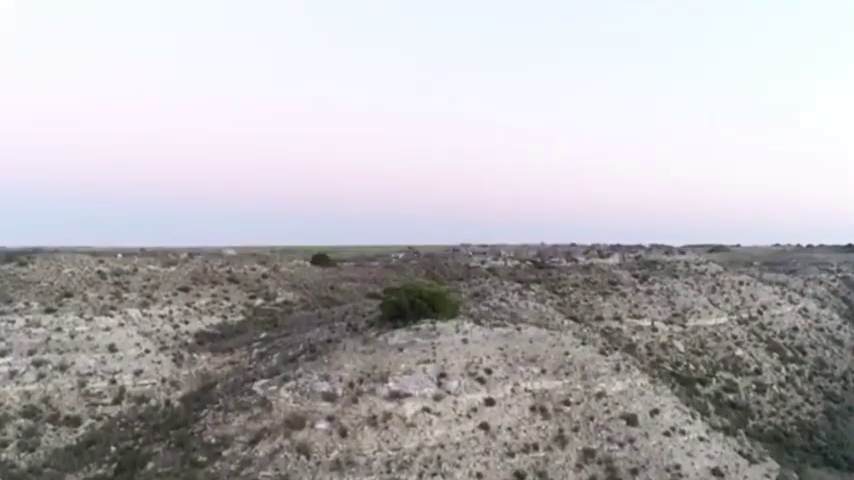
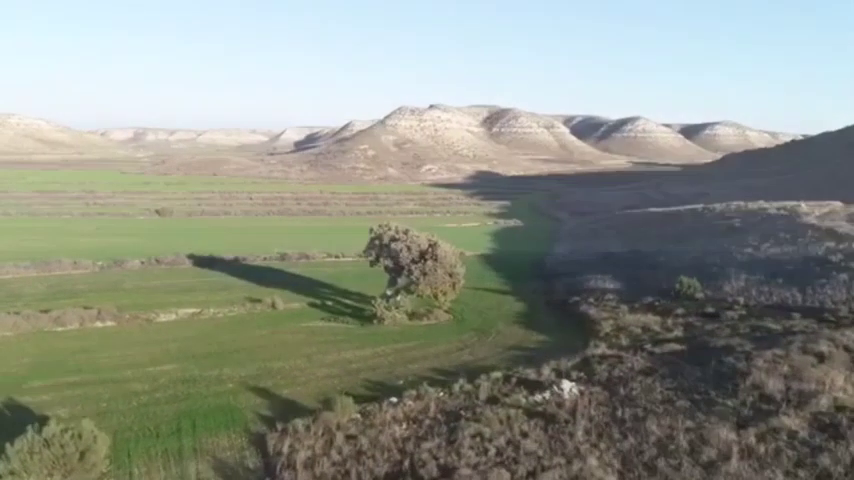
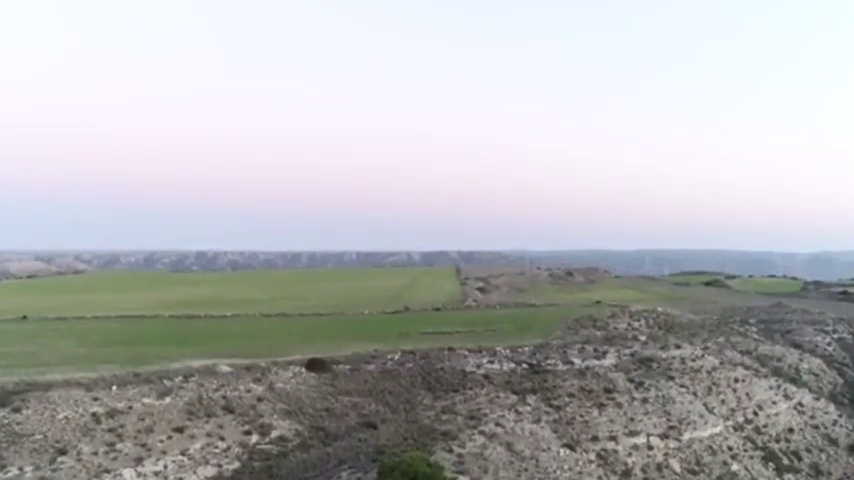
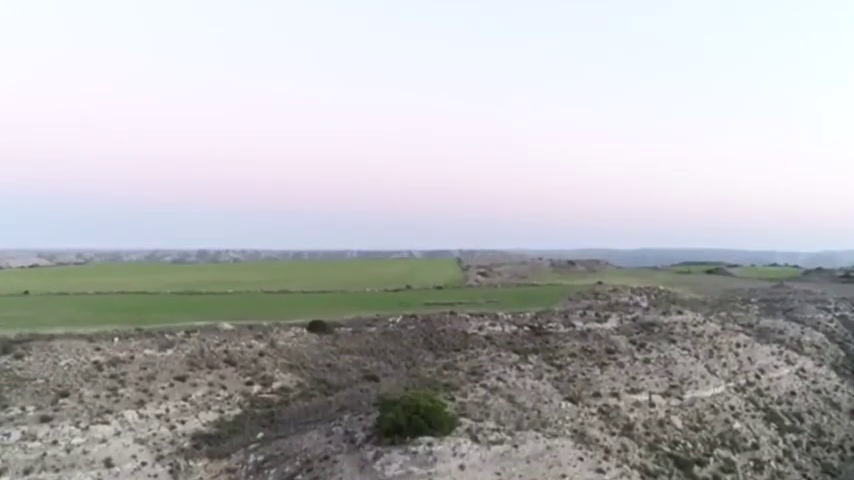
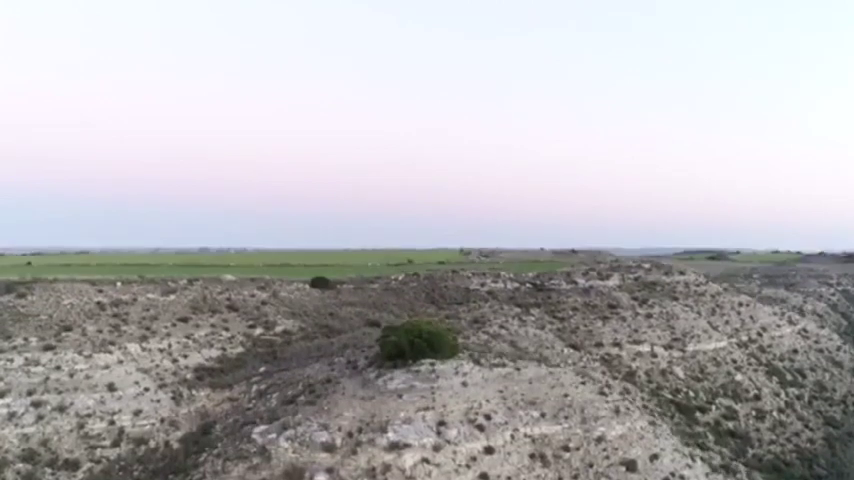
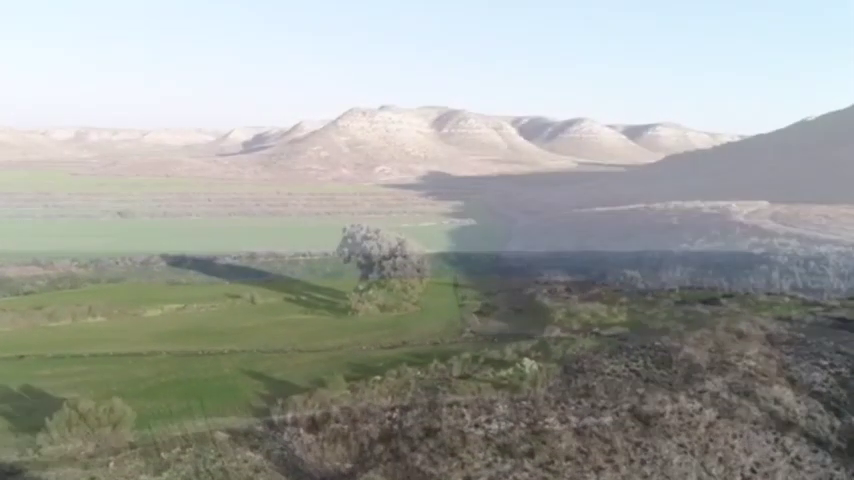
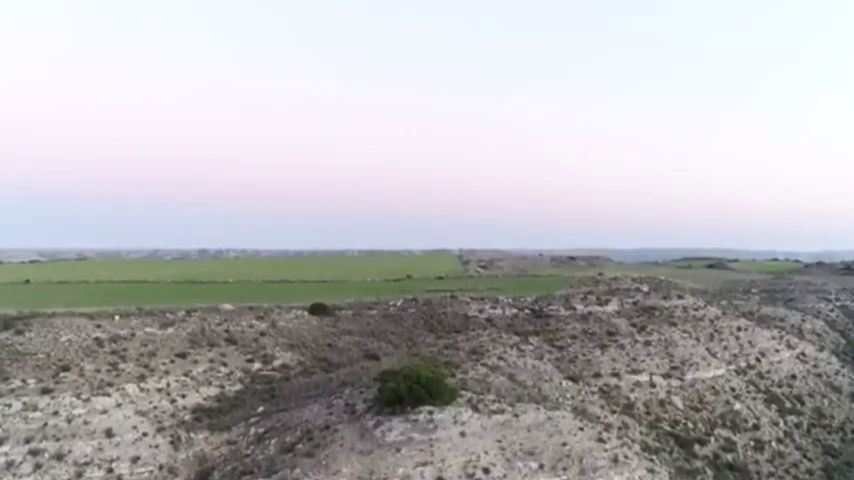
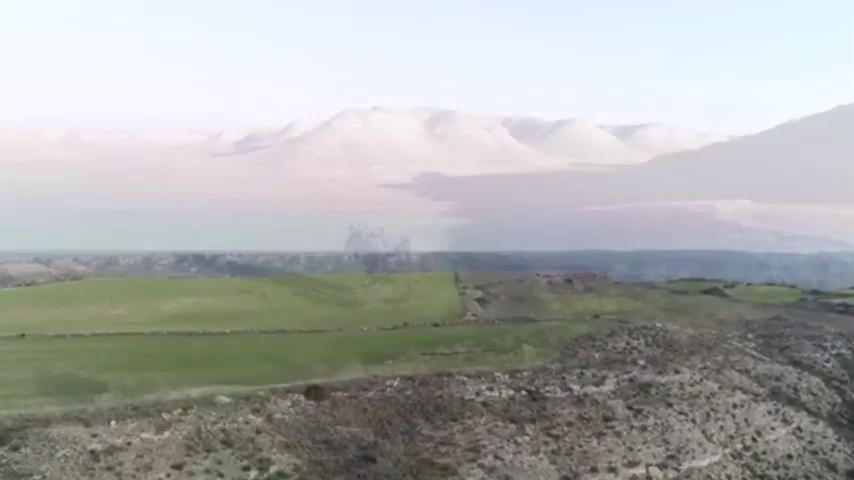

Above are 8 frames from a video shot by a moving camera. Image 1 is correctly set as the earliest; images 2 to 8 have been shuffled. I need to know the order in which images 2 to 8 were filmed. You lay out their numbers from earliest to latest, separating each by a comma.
5, 7, 4, 3, 8, 6, 2
